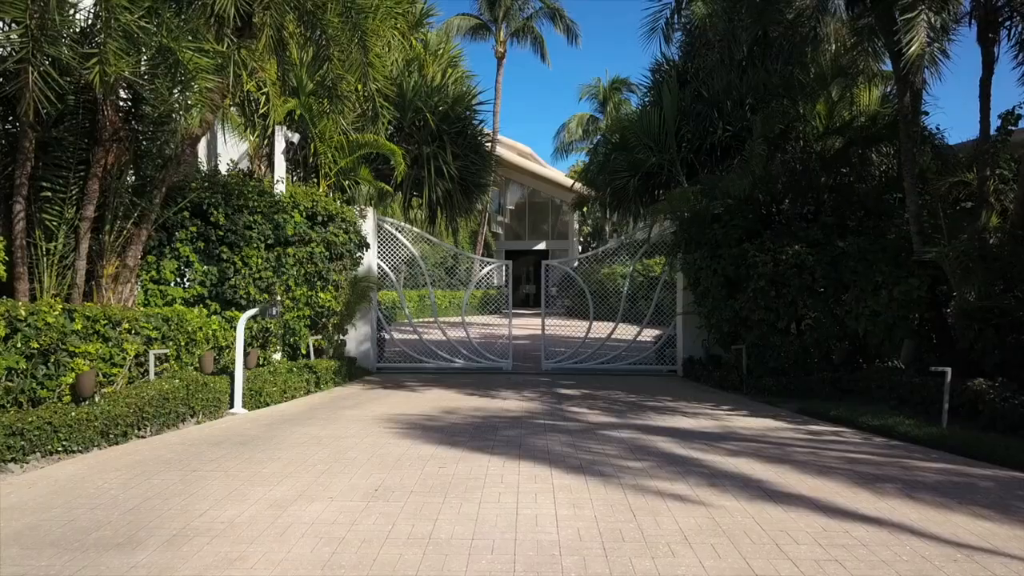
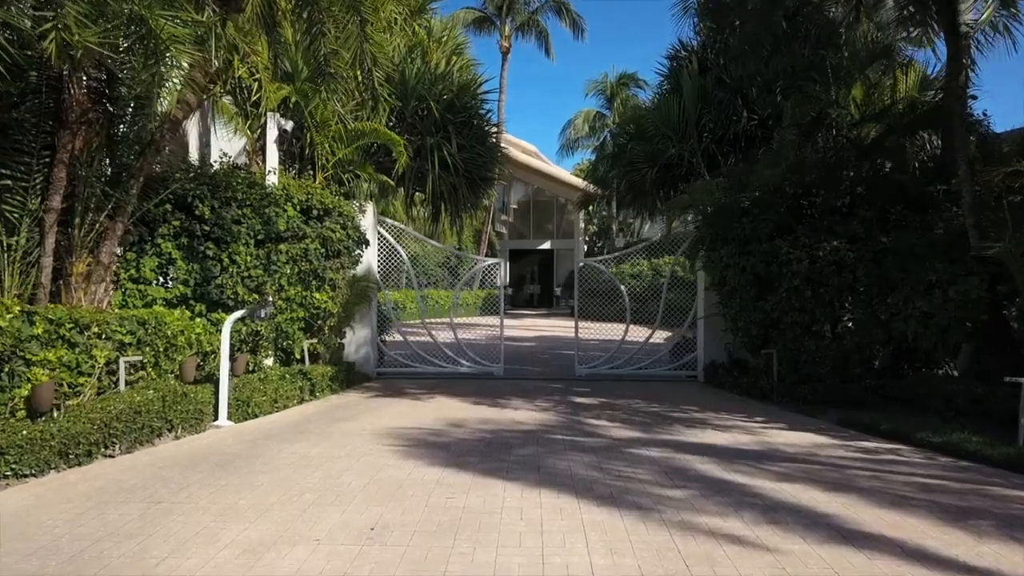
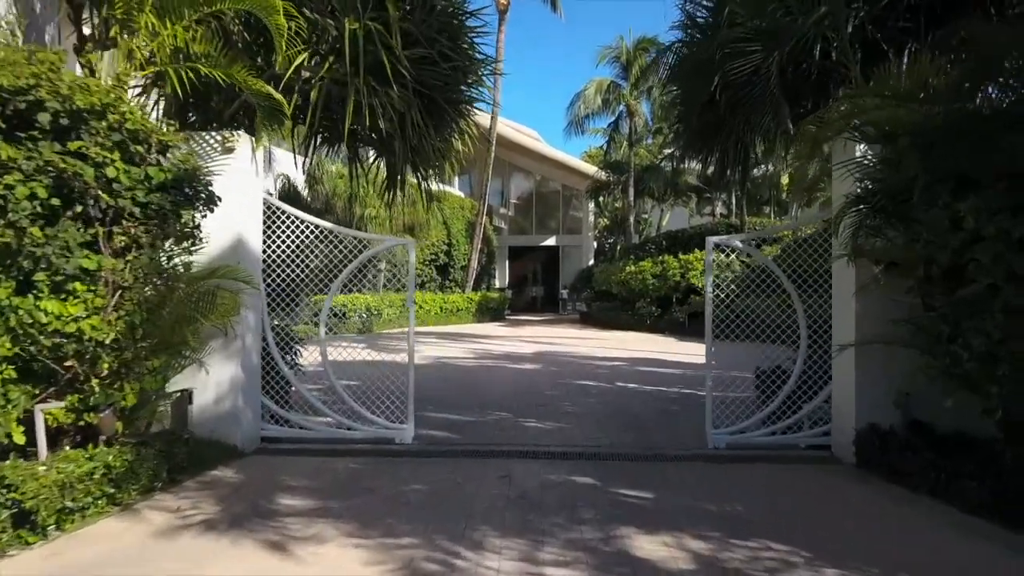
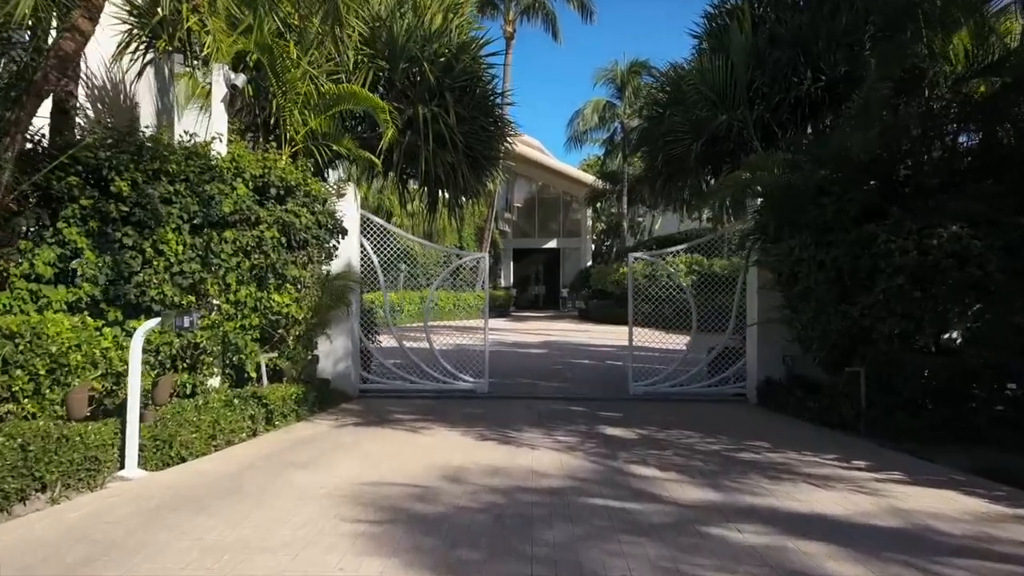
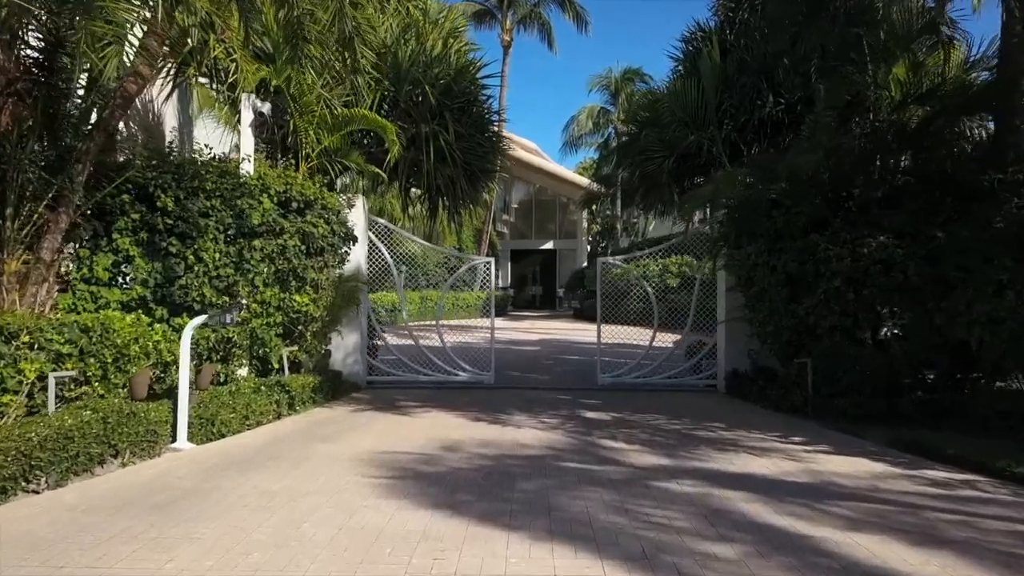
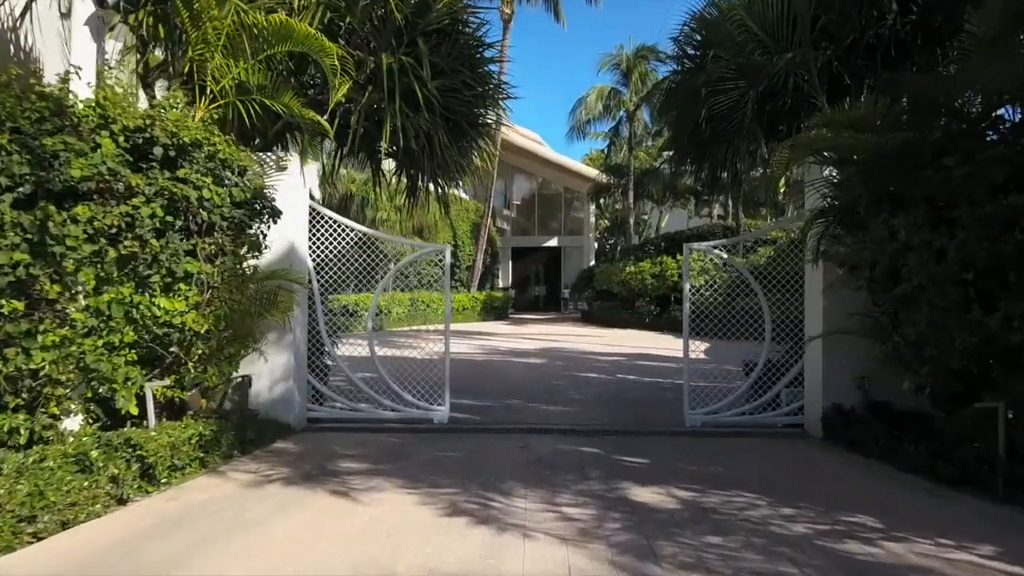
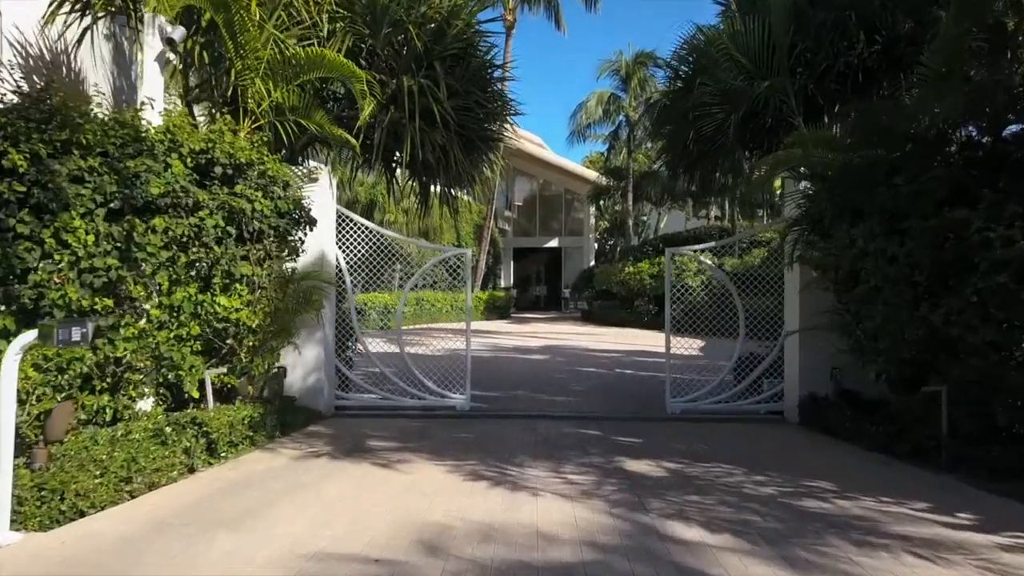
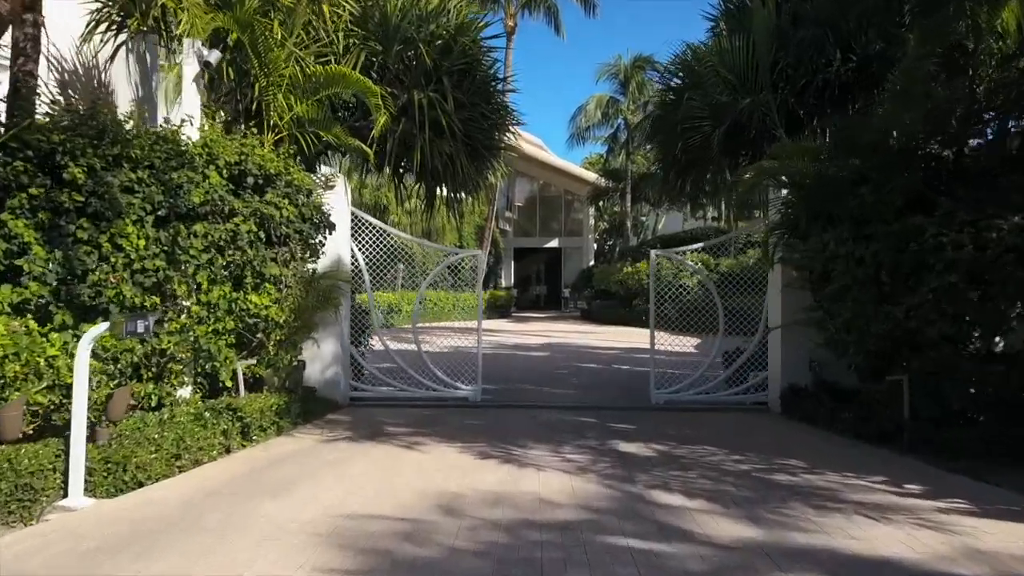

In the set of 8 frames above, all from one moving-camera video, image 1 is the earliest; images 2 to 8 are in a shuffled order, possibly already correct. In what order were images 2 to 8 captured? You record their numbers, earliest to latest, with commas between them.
2, 5, 4, 8, 7, 6, 3
